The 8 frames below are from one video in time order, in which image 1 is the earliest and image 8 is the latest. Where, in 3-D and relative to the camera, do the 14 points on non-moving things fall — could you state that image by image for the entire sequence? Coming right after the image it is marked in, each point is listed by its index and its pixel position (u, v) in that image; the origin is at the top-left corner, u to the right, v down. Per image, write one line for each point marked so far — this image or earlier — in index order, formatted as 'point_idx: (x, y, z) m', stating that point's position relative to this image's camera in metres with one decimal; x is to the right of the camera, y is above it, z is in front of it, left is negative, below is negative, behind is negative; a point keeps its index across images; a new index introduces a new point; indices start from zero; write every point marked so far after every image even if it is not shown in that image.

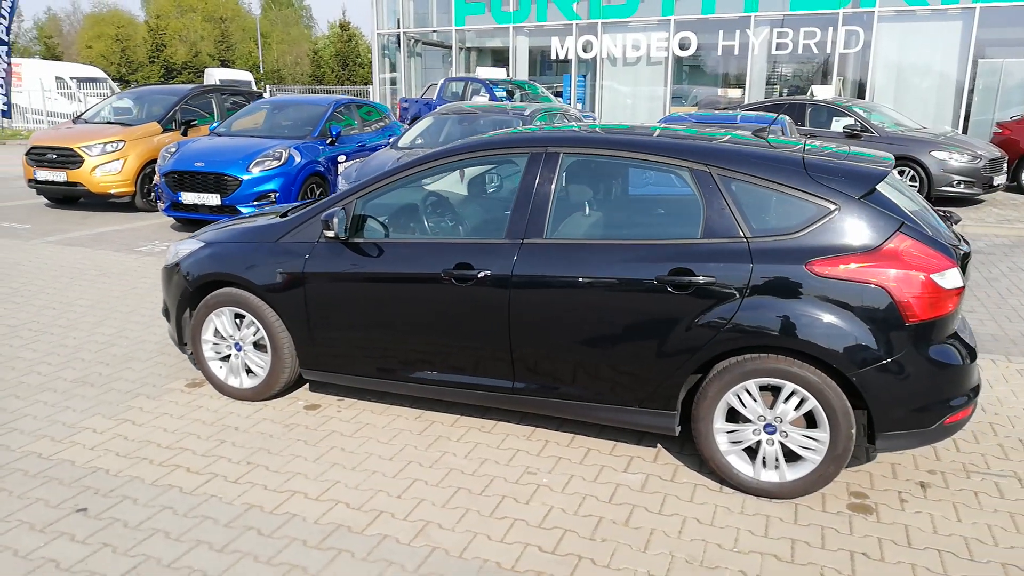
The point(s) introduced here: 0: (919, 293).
0: (+1.7, 0.0, +3.2) m
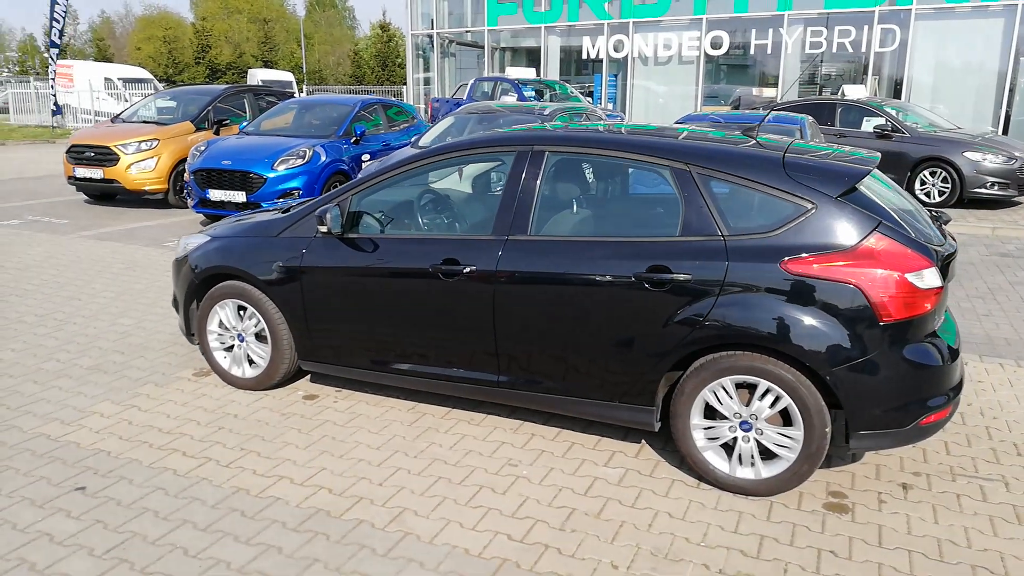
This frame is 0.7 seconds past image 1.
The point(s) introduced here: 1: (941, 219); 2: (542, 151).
0: (+1.6, 0.0, +3.2) m
1: (+2.2, +0.4, +4.1) m
2: (+0.1, +0.7, +4.0) m
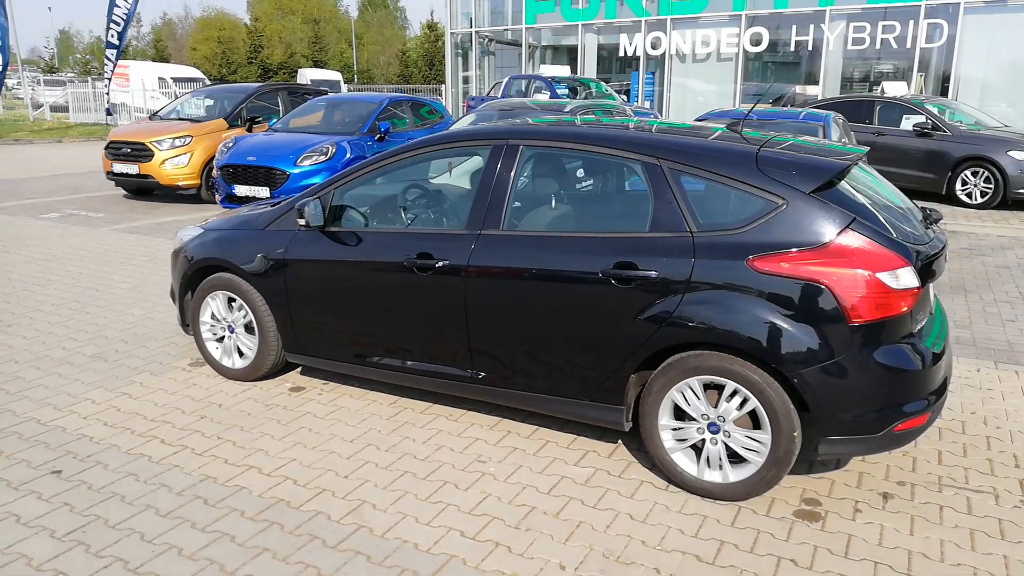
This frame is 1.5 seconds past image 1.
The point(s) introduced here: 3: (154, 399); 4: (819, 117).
0: (+1.4, 0.0, +3.1) m
1: (+2.1, +0.4, +3.9) m
2: (0.0, +0.7, +3.9) m
3: (-2.1, -0.7, +4.5) m
4: (+3.6, +2.0, +8.9) m
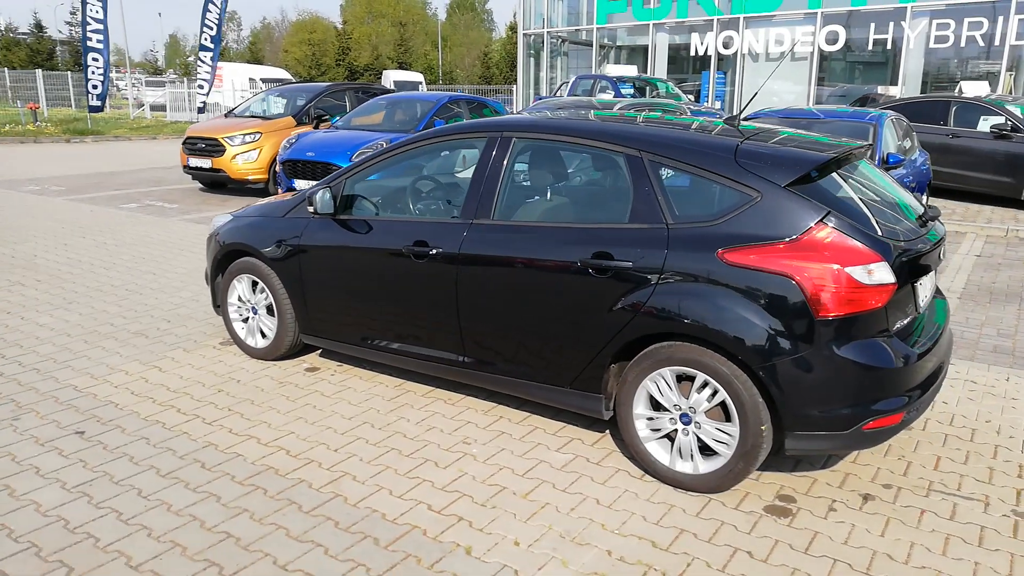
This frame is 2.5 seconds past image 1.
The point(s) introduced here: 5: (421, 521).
0: (+1.3, 0.0, +3.0) m
1: (+2.0, +0.4, +3.8) m
2: (0.0, +0.8, +4.0) m
3: (-2.1, -0.5, +4.8) m
4: (+4.2, +1.9, +8.6) m
5: (-0.4, -1.0, +3.2) m
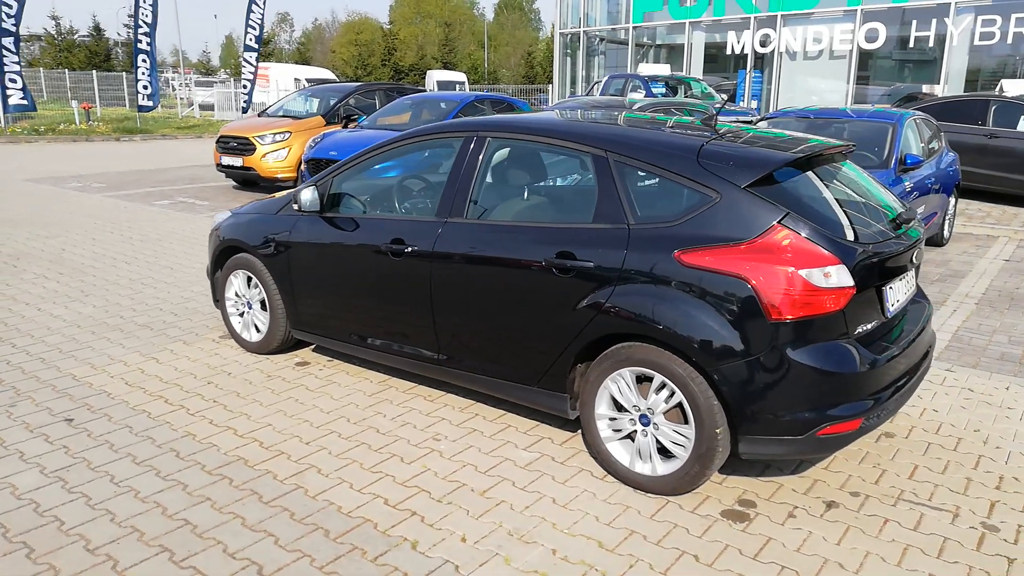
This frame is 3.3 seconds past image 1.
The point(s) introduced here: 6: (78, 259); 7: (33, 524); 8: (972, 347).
0: (+1.1, 0.0, +3.0) m
1: (+1.9, +0.3, +3.7) m
2: (-0.1, +0.8, +4.0) m
3: (-2.2, -0.5, +5.0) m
4: (+4.3, +1.9, +8.4) m
5: (-0.6, -1.0, +3.2) m
6: (-4.6, +0.3, +7.9) m
7: (-2.0, -1.0, +3.1) m
8: (+3.4, -0.4, +5.6) m
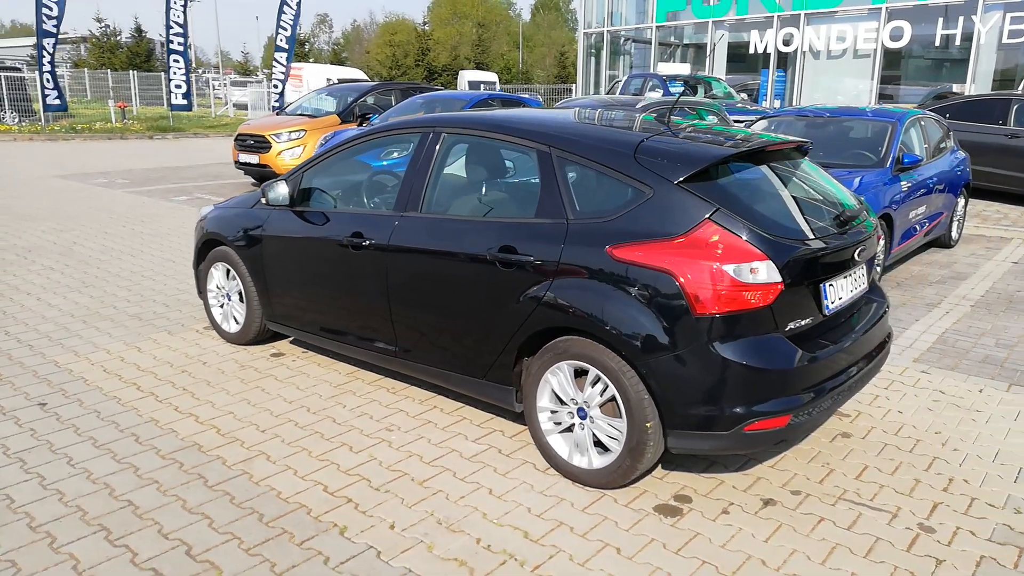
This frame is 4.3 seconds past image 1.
0: (+0.8, 0.0, +3.0) m
1: (+1.6, +0.3, +3.7) m
2: (-0.4, +0.9, +4.1) m
3: (-2.4, -0.4, +5.1) m
4: (+4.3, +1.9, +8.2) m
5: (-0.9, -0.9, +3.3) m
6: (-4.6, +0.4, +8.2) m
7: (-2.3, -0.9, +3.2) m
8: (+3.2, -0.4, +5.4) m
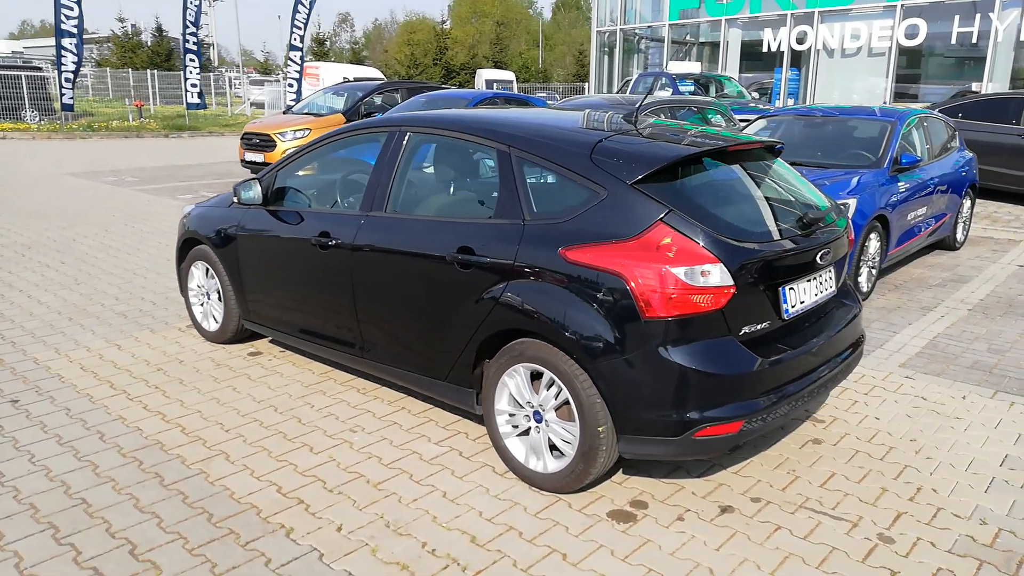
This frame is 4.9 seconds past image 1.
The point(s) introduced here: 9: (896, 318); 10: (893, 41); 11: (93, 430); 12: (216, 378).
0: (+0.6, 0.0, +2.9) m
1: (+1.5, +0.3, +3.6) m
2: (-0.5, +0.8, +4.1) m
3: (-2.6, -0.4, +5.2) m
4: (+4.2, +1.8, +8.1) m
5: (-1.1, -0.9, +3.3) m
6: (-4.7, +0.4, +8.3) m
7: (-2.5, -0.9, +3.3) m
8: (+3.1, -0.5, +5.3) m
9: (+3.1, -0.2, +6.1) m
10: (+9.2, +5.9, +17.9) m
11: (-2.2, -0.7, +4.0) m
12: (-1.8, -0.6, +4.7) m
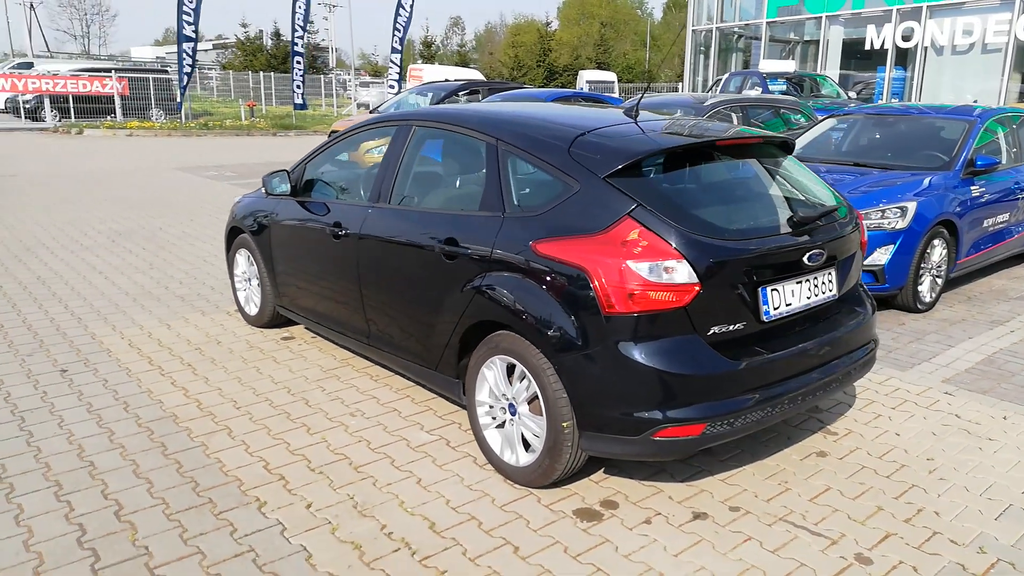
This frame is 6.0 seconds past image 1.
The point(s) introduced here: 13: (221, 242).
0: (+0.4, 0.0, +2.9) m
1: (+1.4, +0.3, +3.4) m
2: (-0.5, +0.9, +4.1) m
3: (-2.4, -0.3, +5.5) m
4: (+4.8, +1.7, +7.5) m
5: (-1.2, -0.9, +3.4) m
6: (-4.1, +0.6, +8.9) m
7: (-2.6, -0.8, +3.6) m
8: (+3.2, -0.5, +4.9) m
9: (+3.4, -0.3, +5.7) m
10: (+11.1, +5.6, +16.6) m
11: (-2.2, -0.6, +4.3) m
12: (-1.7, -0.5, +4.9) m
13: (-3.3, +0.5, +8.6) m
